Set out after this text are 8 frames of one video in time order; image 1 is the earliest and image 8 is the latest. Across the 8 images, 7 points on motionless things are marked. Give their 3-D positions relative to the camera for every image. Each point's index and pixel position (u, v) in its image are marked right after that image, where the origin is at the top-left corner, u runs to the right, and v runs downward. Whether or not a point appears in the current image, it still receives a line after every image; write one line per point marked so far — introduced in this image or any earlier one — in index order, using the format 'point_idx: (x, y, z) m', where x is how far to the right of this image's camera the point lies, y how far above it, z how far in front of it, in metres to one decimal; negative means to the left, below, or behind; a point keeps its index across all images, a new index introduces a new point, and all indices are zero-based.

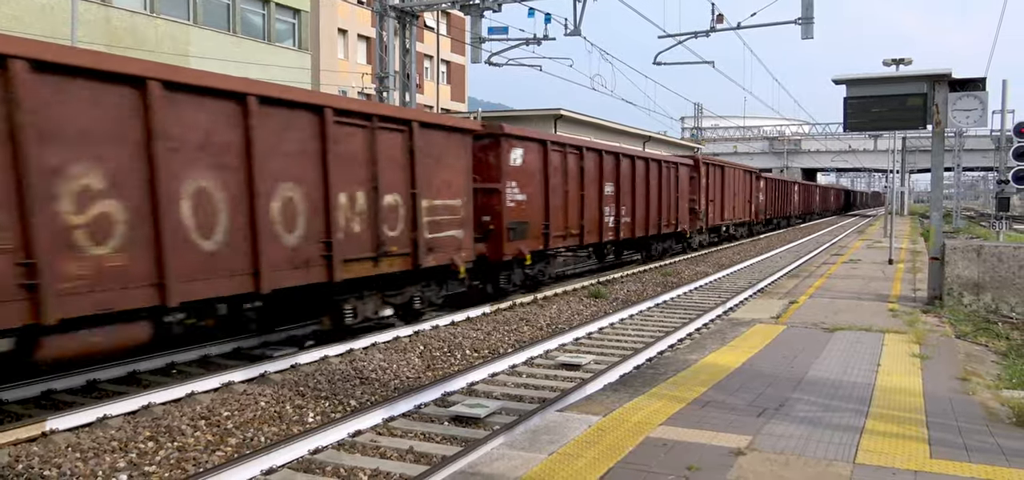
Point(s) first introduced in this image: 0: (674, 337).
0: (+2.0, -1.2, +10.1) m
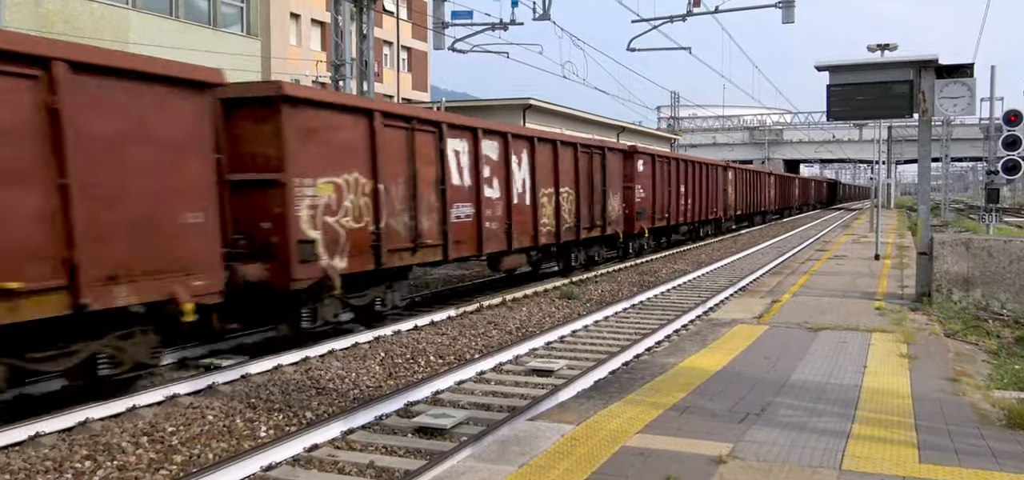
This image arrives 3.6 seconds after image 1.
0: (+1.6, -1.1, +9.6) m
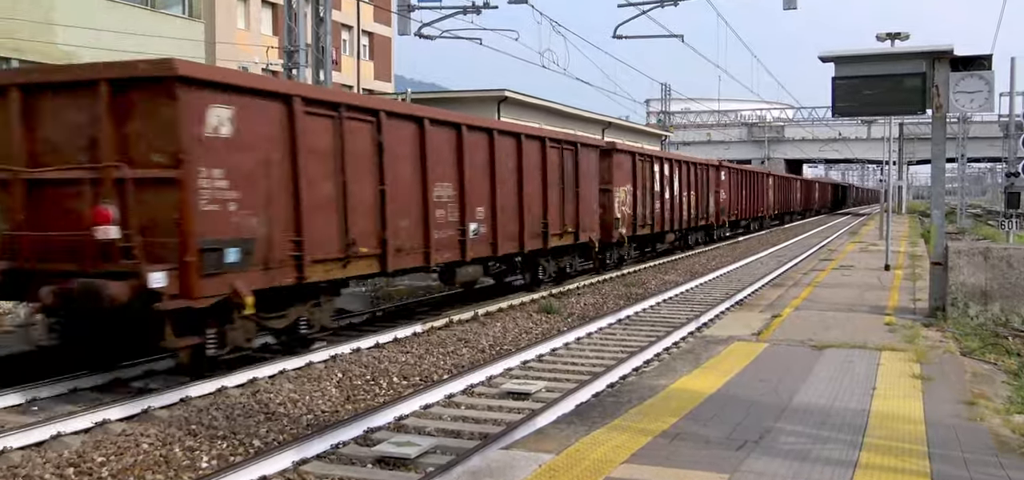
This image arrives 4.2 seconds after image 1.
0: (+1.3, -1.2, +8.7) m
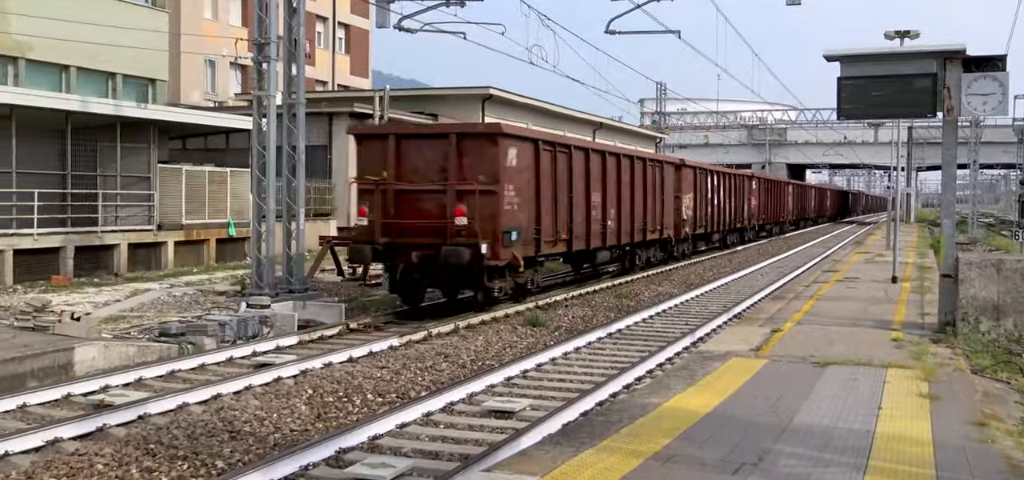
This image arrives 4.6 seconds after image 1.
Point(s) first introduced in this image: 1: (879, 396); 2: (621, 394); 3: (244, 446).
0: (+1.2, -1.3, +8.2) m
1: (+3.3, -1.4, +7.6) m
2: (+1.0, -1.4, +7.9) m
3: (-2.2, -1.7, +6.9) m
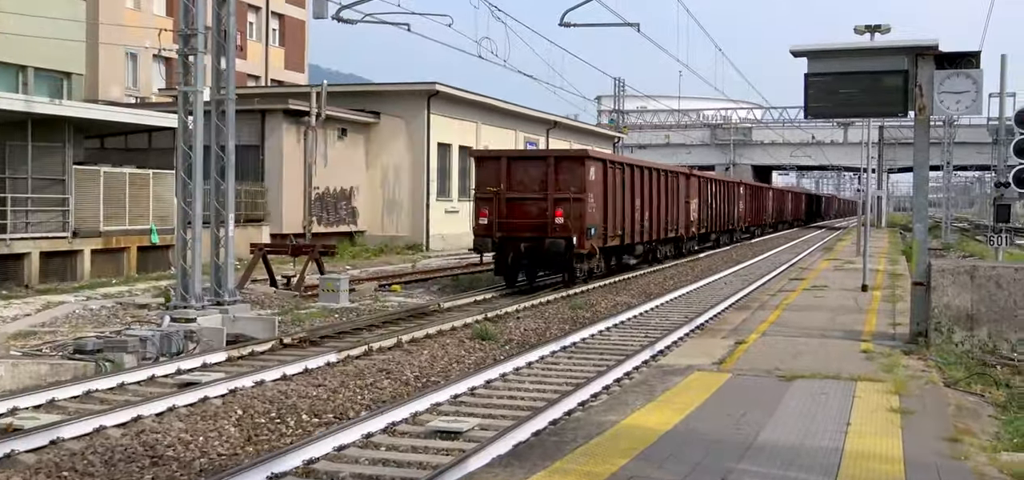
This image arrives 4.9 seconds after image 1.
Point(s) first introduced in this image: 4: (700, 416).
0: (+0.7, -1.3, +7.7) m
1: (+2.8, -1.4, +7.2) m
2: (+0.6, -1.5, +7.5) m
3: (-2.6, -1.7, +6.3) m
4: (+1.6, -1.5, +7.2) m
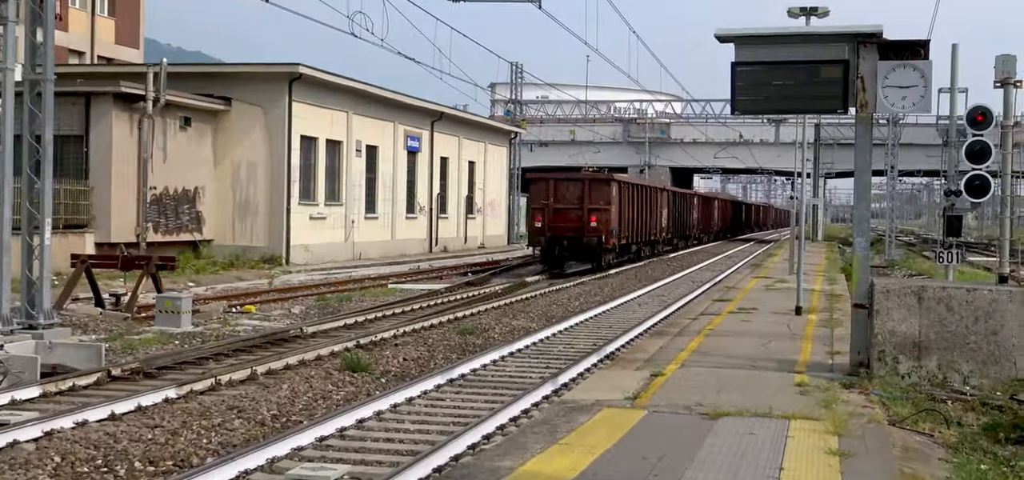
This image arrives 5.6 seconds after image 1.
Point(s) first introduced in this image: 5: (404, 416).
0: (-0.2, -1.4, +6.6) m
1: (+2.0, -1.6, +6.2) m
2: (-0.3, -1.6, +6.3) m
3: (-3.4, -1.8, +5.0) m
4: (+0.7, -1.6, +6.2) m
5: (-0.8, -1.4, +6.7) m
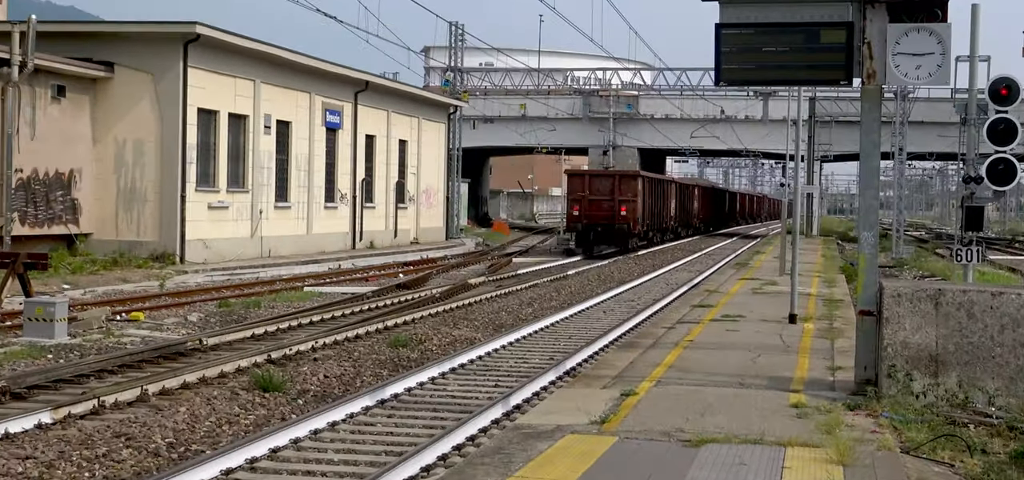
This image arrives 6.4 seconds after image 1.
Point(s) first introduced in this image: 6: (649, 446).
0: (-0.5, -1.4, +5.6) m
1: (+1.6, -1.5, +5.2) m
2: (-0.7, -1.5, +5.3) m
3: (-3.8, -1.7, +4.0) m
4: (+0.4, -1.5, +5.2) m
5: (-1.2, -1.3, +5.7) m
6: (+1.0, -1.4, +5.9) m
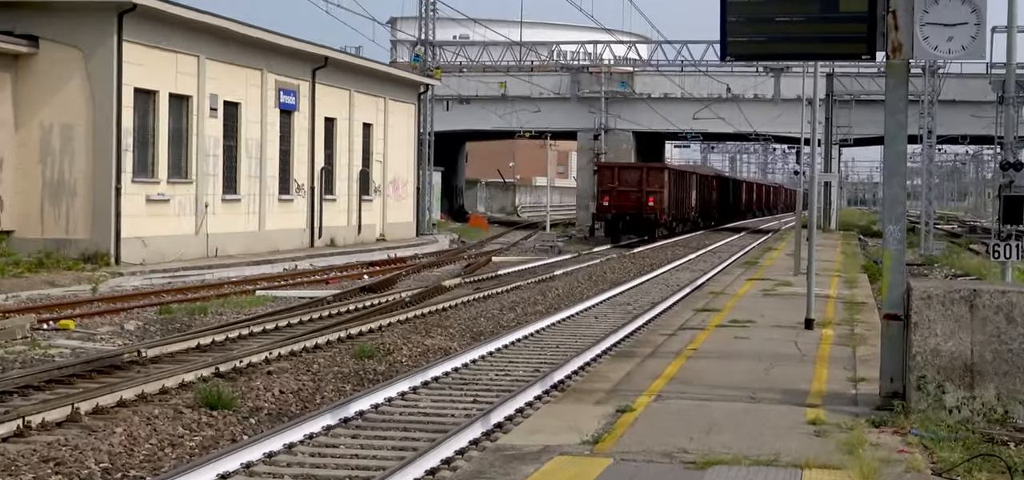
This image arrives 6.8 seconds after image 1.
0: (-0.6, -1.4, +5.0) m
1: (+1.5, -1.5, +4.6) m
2: (-0.8, -1.5, +4.7) m
3: (-3.9, -1.7, +3.4) m
4: (+0.3, -1.5, +4.5) m
5: (-1.3, -1.3, +5.1) m
6: (+0.9, -1.4, +5.3) m
